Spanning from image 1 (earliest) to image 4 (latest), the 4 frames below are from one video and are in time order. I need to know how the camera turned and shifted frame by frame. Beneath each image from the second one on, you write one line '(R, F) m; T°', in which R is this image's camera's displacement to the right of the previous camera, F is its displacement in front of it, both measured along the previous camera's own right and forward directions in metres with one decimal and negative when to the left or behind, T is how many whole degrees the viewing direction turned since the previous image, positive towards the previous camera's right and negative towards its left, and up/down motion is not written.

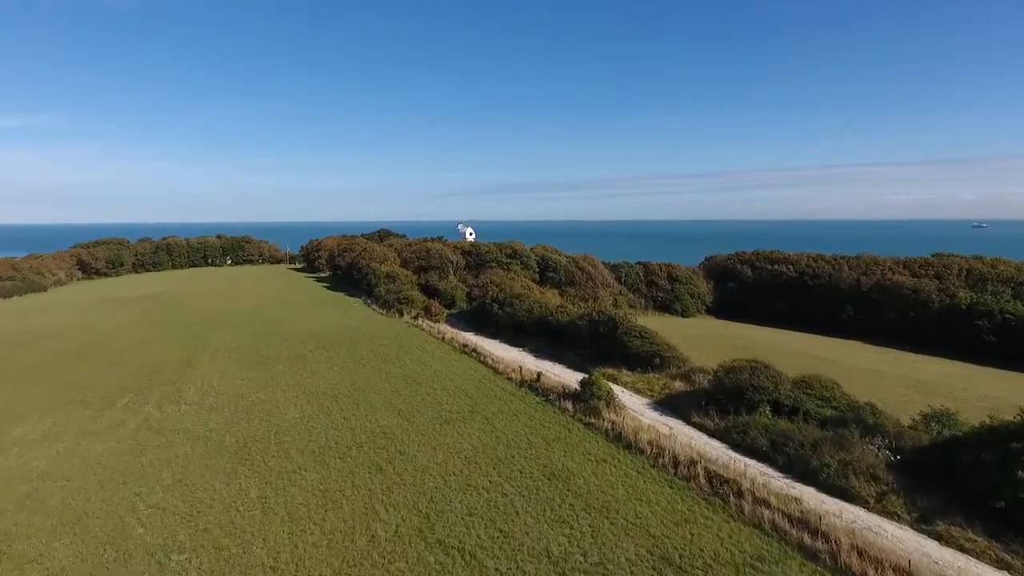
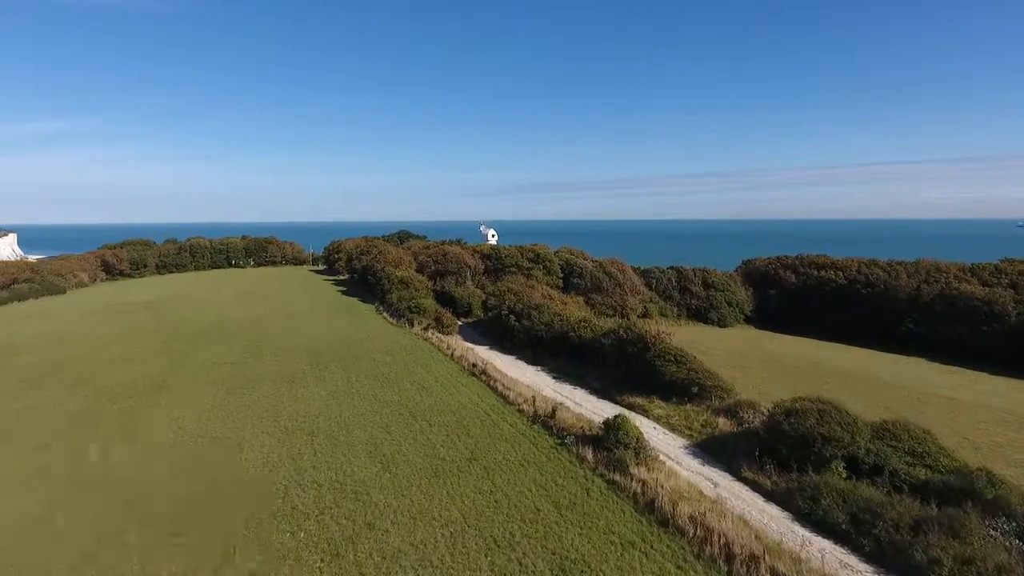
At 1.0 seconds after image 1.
(+0.5, +3.4) m; -3°
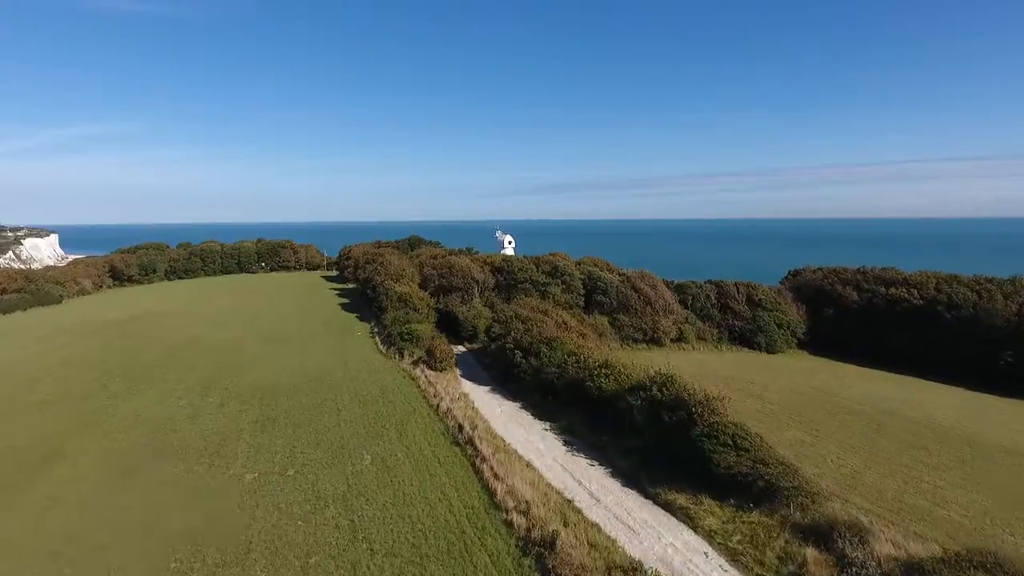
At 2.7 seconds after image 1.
(+0.9, +6.0) m; -3°
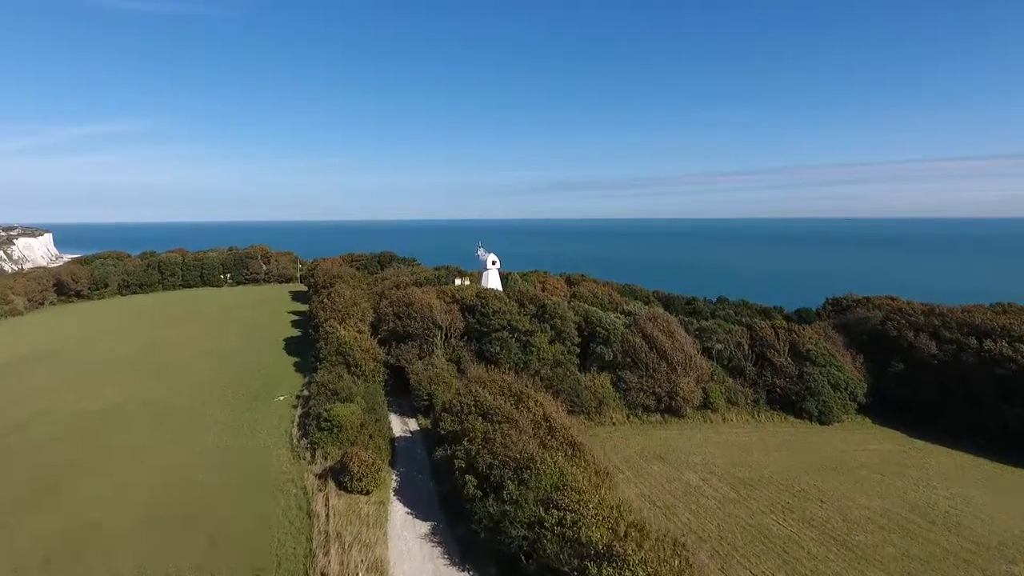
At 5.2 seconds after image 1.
(+1.3, +9.5) m; 0°
